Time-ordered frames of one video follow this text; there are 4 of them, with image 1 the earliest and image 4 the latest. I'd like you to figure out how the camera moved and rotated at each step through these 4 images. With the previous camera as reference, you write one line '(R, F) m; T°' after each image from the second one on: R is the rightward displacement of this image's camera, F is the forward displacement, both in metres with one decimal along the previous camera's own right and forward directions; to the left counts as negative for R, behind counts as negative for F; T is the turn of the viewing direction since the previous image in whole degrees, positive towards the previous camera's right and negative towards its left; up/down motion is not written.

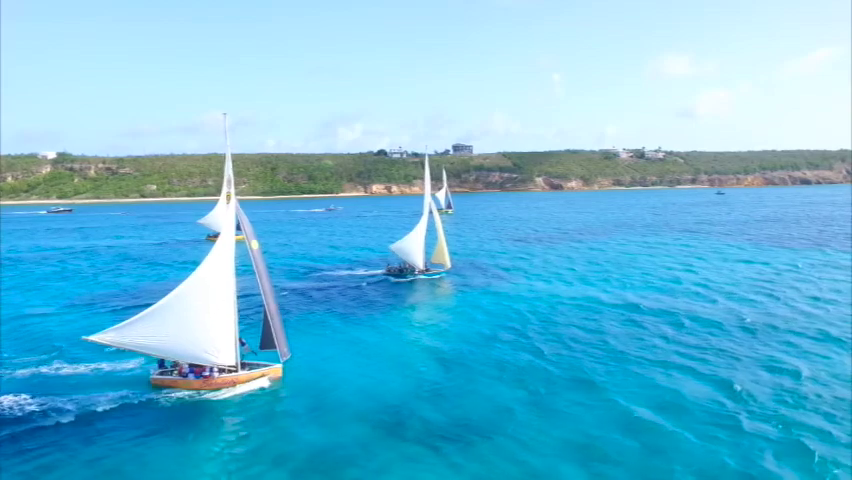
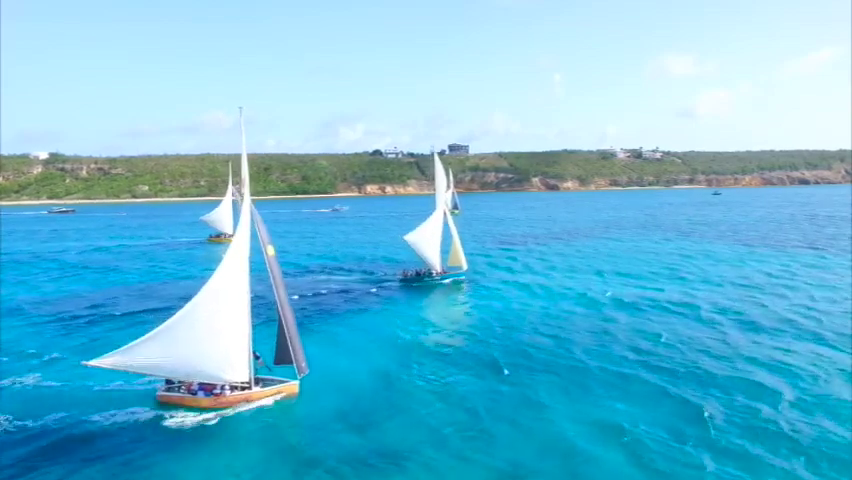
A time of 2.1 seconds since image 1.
(+1.0, +1.0) m; 0°
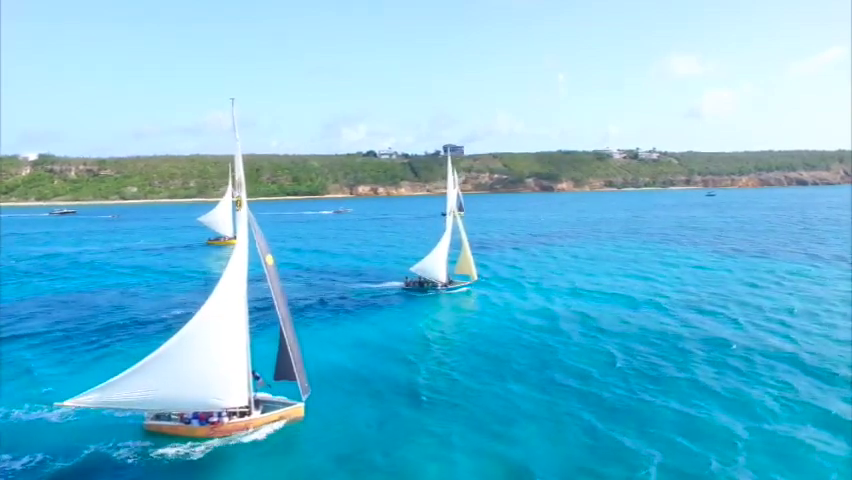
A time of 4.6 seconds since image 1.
(+1.2, +1.4) m; 0°
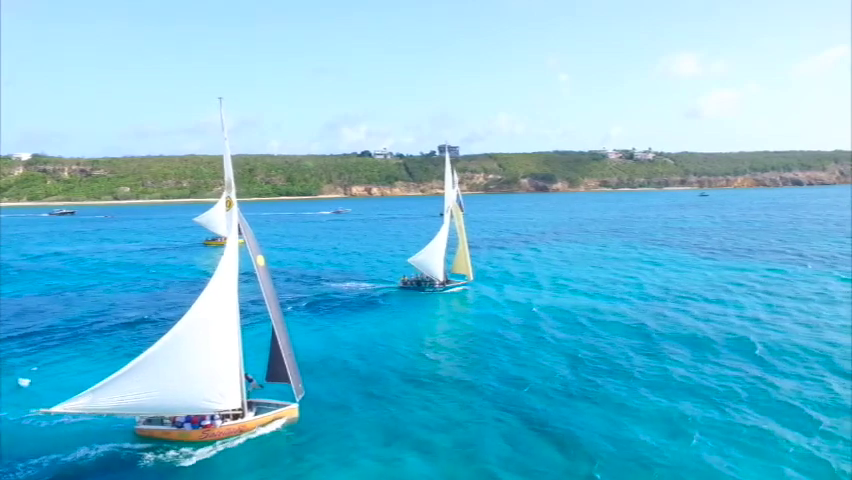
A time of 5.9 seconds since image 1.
(+0.9, +0.3) m; 0°
